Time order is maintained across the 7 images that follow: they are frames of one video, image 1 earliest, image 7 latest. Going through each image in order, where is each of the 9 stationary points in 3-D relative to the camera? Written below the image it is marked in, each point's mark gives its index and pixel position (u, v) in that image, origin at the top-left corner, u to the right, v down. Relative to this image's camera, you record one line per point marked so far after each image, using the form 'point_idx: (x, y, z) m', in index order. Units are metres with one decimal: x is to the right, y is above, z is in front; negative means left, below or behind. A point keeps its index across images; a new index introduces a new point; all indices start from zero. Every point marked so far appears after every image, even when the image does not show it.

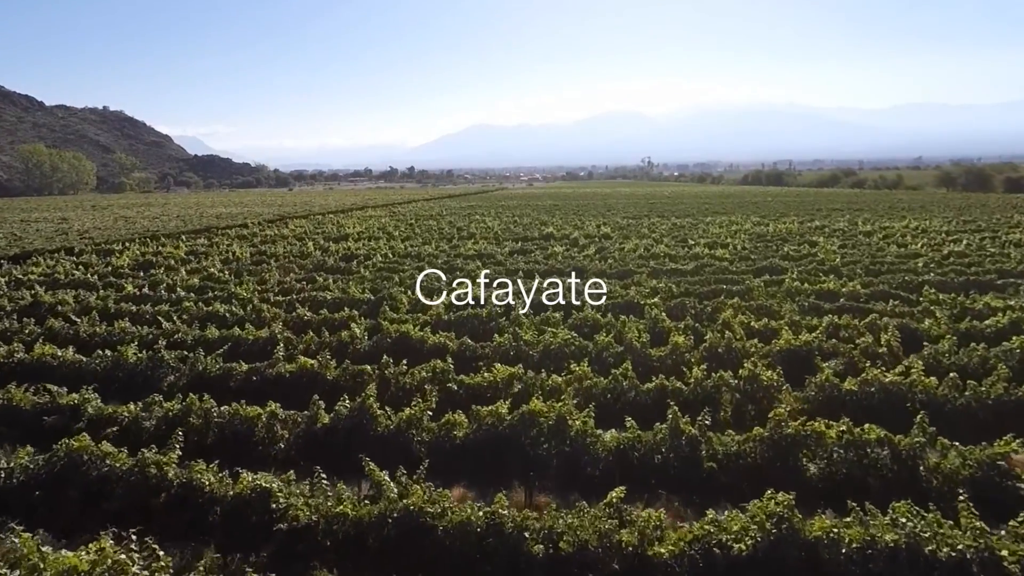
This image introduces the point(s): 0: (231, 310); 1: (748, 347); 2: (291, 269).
0: (-5.0, -0.4, +12.6) m
1: (+3.1, -0.8, +9.3) m
2: (-6.0, +0.4, +19.4) m
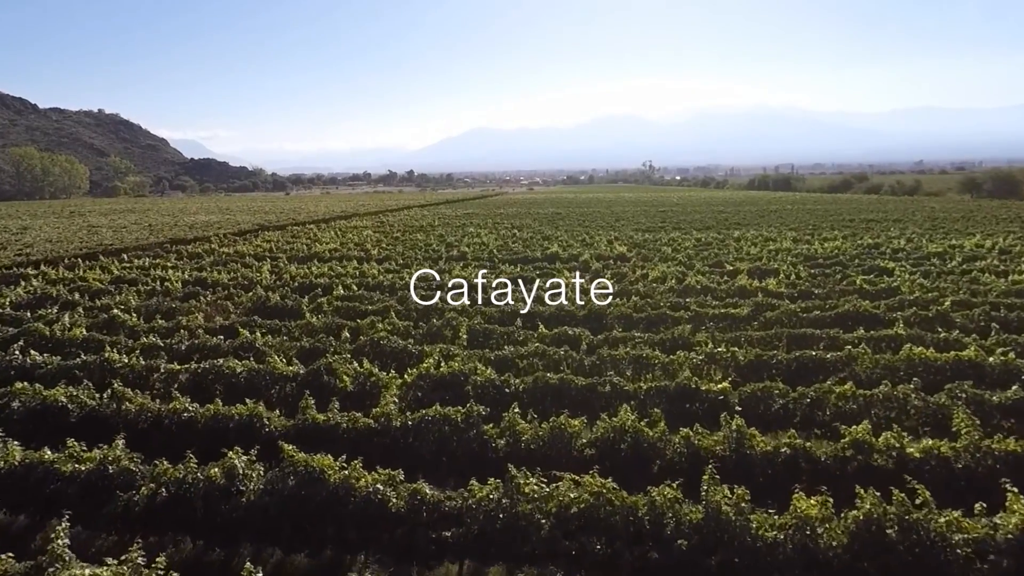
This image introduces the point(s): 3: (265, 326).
0: (-5.1, -1.3, +8.3) m
1: (+3.0, -1.7, +5.0) m
2: (-6.1, -0.5, +15.1) m
3: (-4.5, -0.7, +13.0) m
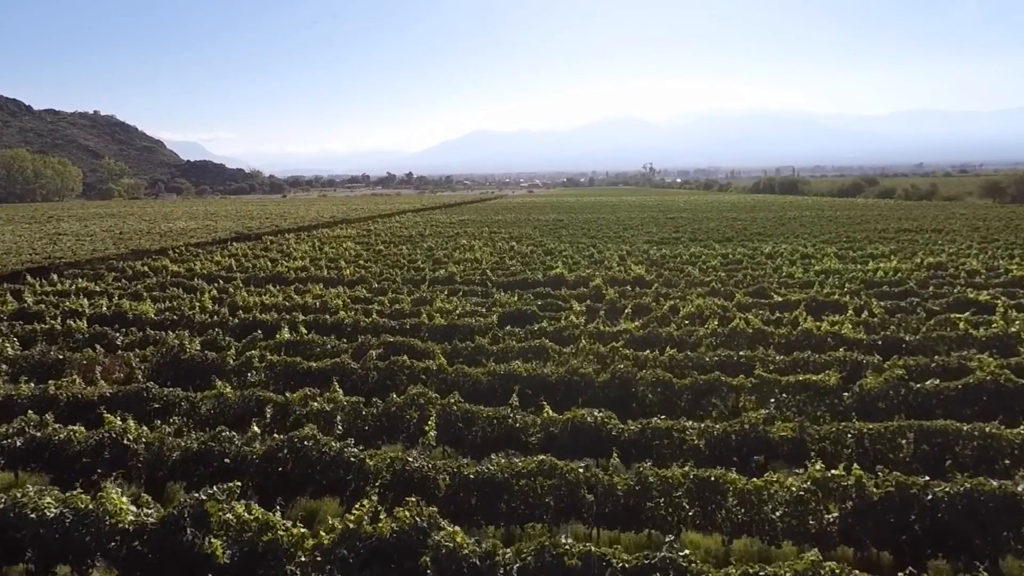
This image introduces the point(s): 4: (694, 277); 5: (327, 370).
0: (-5.1, -2.0, +4.6) m
1: (+2.9, -2.4, +1.3) m
2: (-6.2, -1.3, +11.4) m
3: (-4.6, -1.5, +9.3) m
4: (+4.8, +0.3, +18.9) m
5: (-2.8, -1.2, +10.6) m
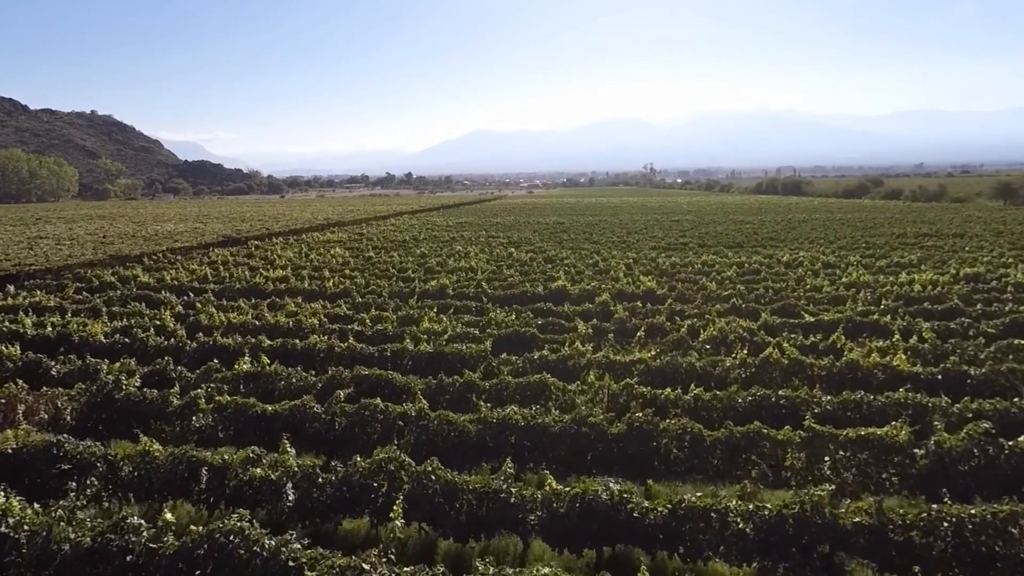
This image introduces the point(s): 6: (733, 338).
0: (-5.2, -2.4, +2.8) m
1: (+2.9, -2.7, -0.5) m
2: (-6.2, -1.6, +9.6) m
3: (-4.7, -1.8, +7.5) m
4: (+4.7, -0.1, +17.1) m
5: (-2.8, -1.6, +8.9) m
6: (+3.8, -0.9, +12.2) m
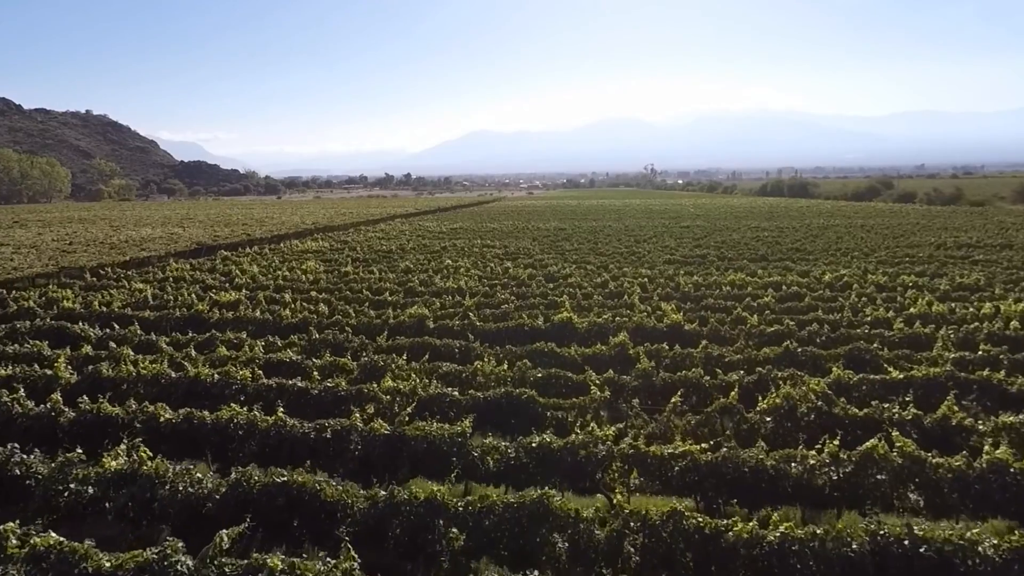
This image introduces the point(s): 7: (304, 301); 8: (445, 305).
0: (-5.3, -3.0, -0.5) m
1: (+2.7, -3.4, -3.8) m
2: (-6.3, -2.3, +6.3) m
3: (-4.8, -2.5, +4.2) m
4: (+4.6, -0.7, +13.8) m
5: (-2.9, -2.2, +5.5) m
6: (+3.7, -1.5, +8.9) m
7: (-5.3, -0.3, +18.0) m
8: (-1.6, -0.4, +17.3) m
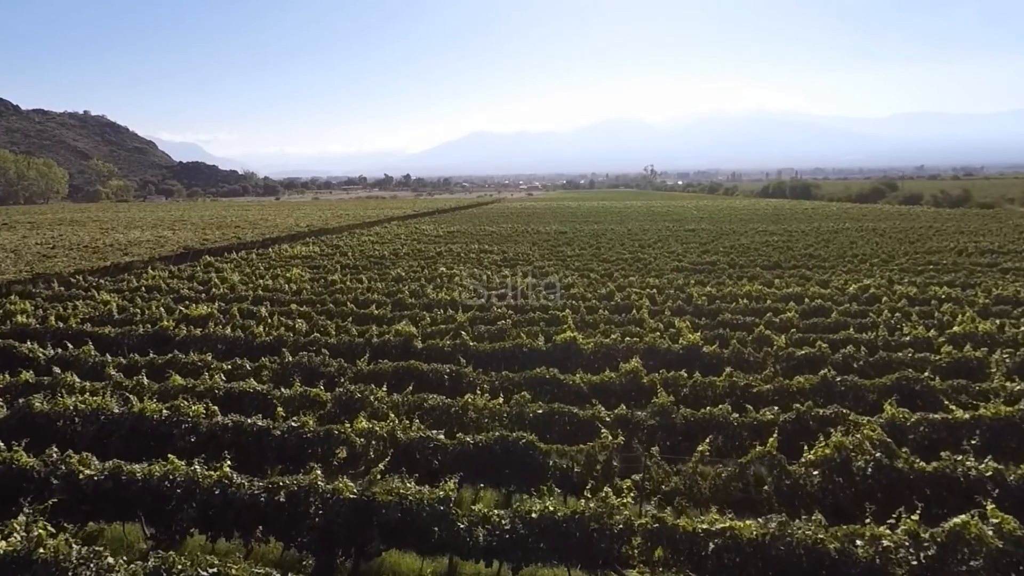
0: (-5.4, -3.3, -2.1) m
1: (+2.7, -3.7, -5.4) m
2: (-6.4, -2.5, +4.7) m
3: (-4.8, -2.8, +2.6) m
4: (+4.6, -1.0, +12.2) m
5: (-3.0, -2.5, +4.0) m
6: (+3.6, -1.8, +7.4) m
7: (-5.4, -0.6, +16.4) m
8: (-1.7, -0.7, +15.7) m
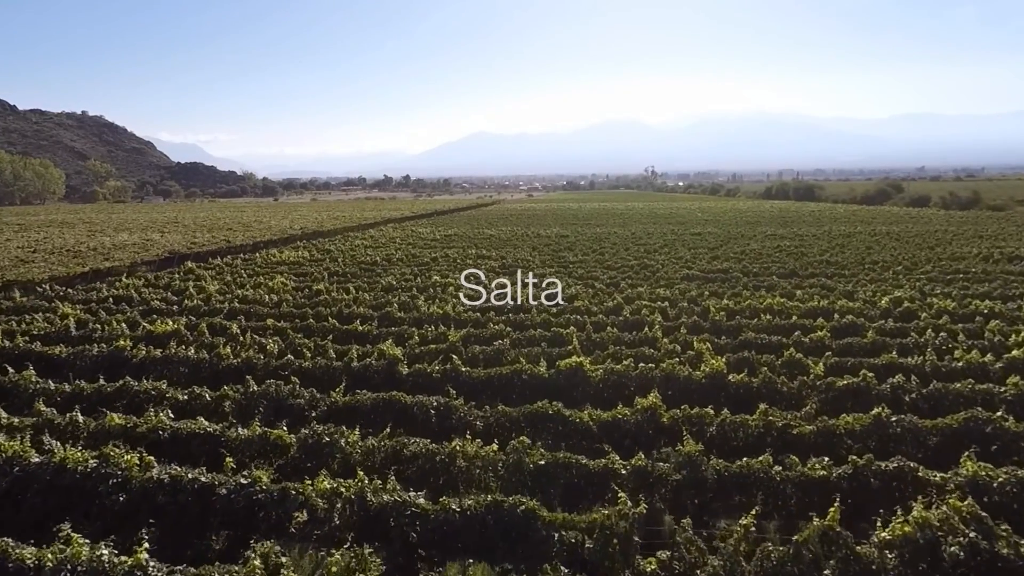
0: (-5.4, -3.6, -3.7) m
1: (+2.7, -3.9, -7.0) m
2: (-6.4, -2.8, +3.1) m
3: (-4.9, -3.0, +1.0) m
4: (+4.5, -1.3, +10.6) m
5: (-3.0, -2.8, +2.4) m
6: (+3.6, -2.1, +5.7) m
7: (-5.4, -0.9, +14.8) m
8: (-1.7, -1.0, +14.1) m
